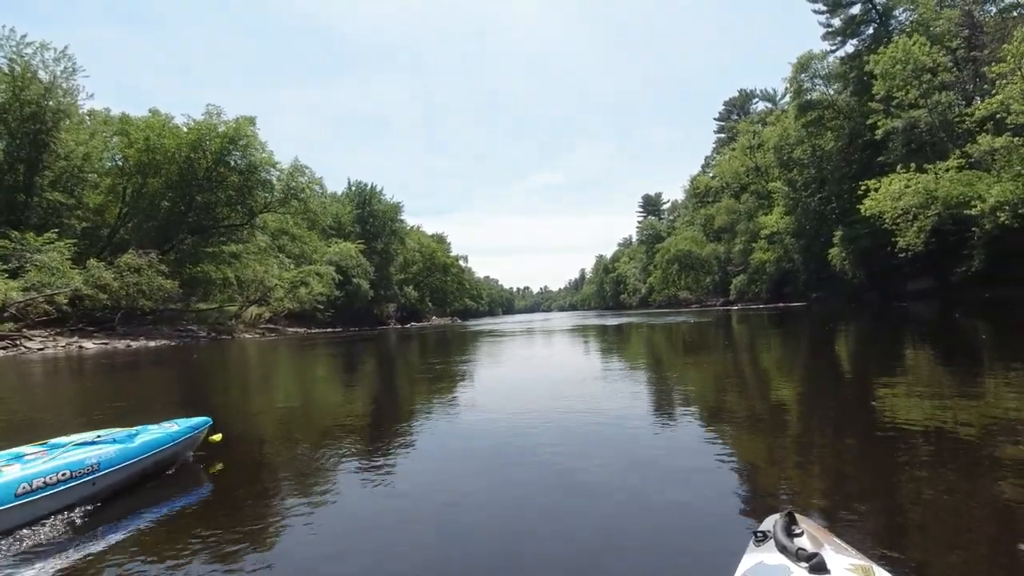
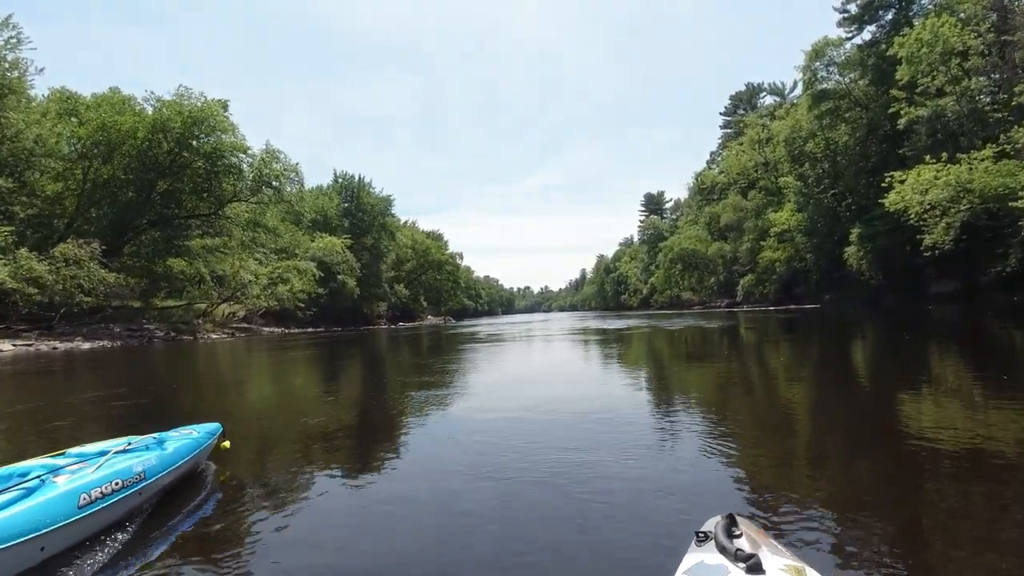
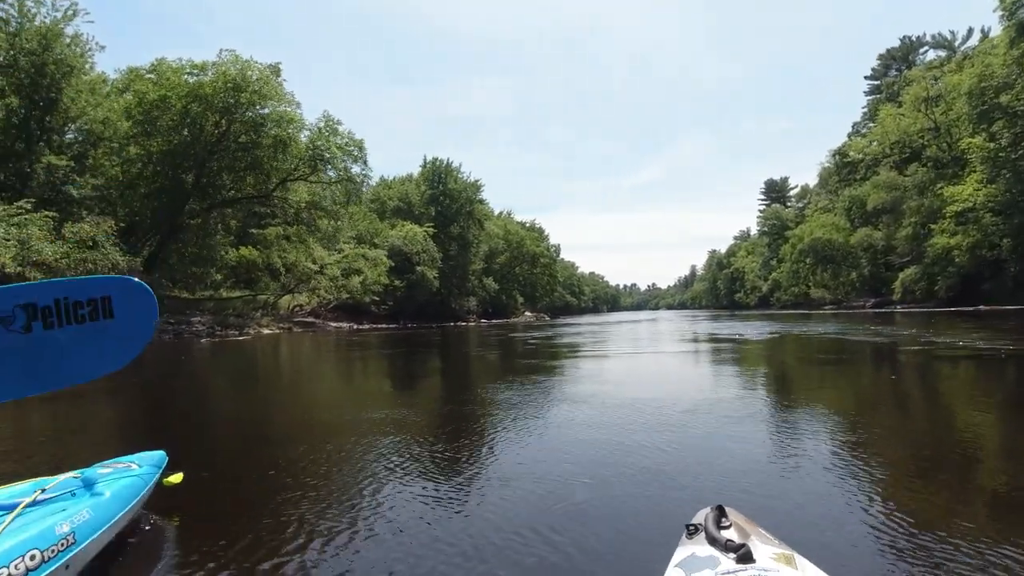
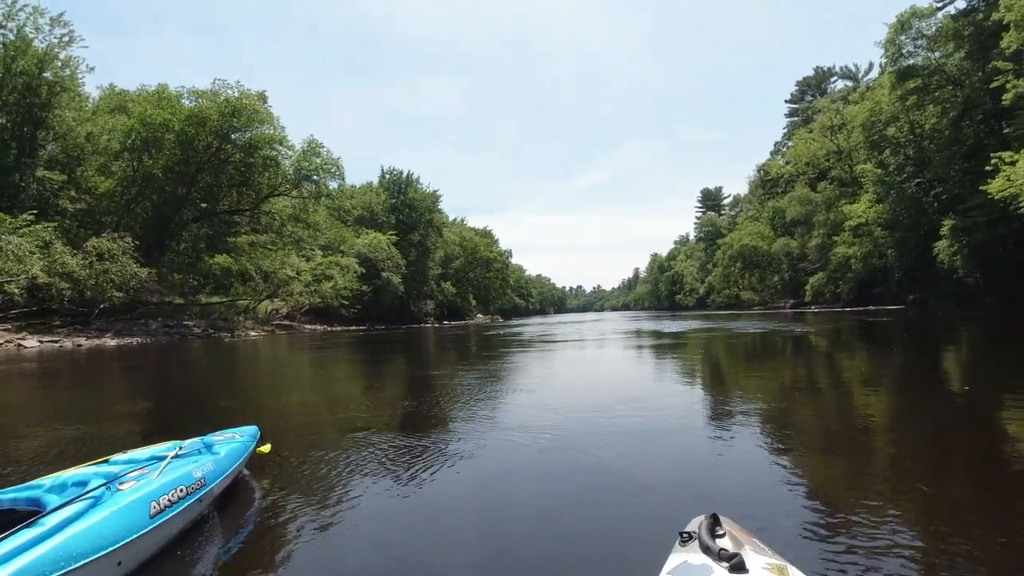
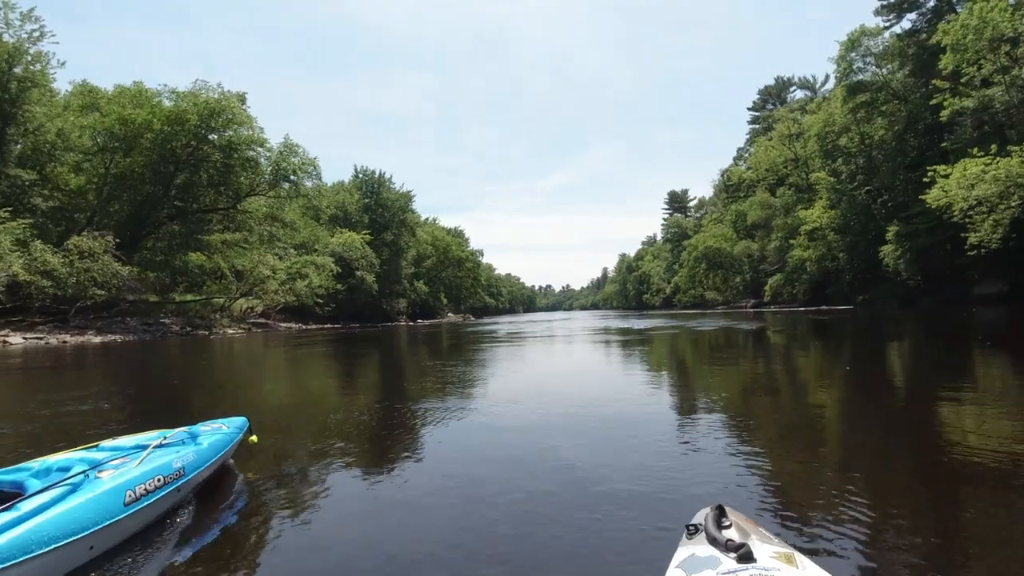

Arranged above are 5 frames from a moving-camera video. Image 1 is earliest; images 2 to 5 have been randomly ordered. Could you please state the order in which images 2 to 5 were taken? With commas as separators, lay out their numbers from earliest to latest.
2, 5, 4, 3
